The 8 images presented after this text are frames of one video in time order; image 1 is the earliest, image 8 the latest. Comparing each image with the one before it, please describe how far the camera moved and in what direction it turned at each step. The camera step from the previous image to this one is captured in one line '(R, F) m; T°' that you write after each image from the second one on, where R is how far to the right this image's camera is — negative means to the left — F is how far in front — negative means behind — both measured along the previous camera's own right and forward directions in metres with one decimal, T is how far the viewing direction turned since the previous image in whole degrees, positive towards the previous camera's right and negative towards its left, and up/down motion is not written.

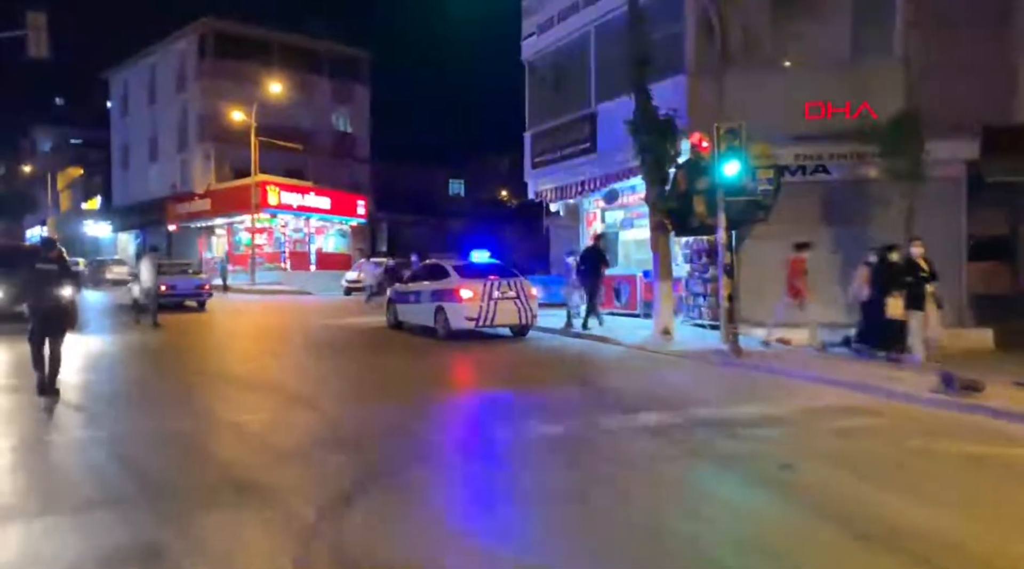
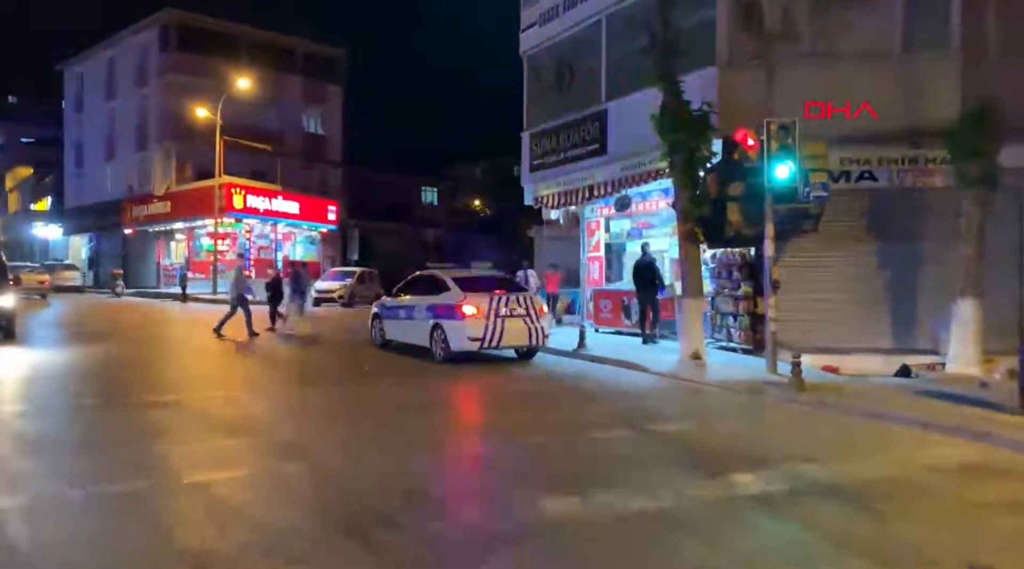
(-0.9, +2.2) m; +3°
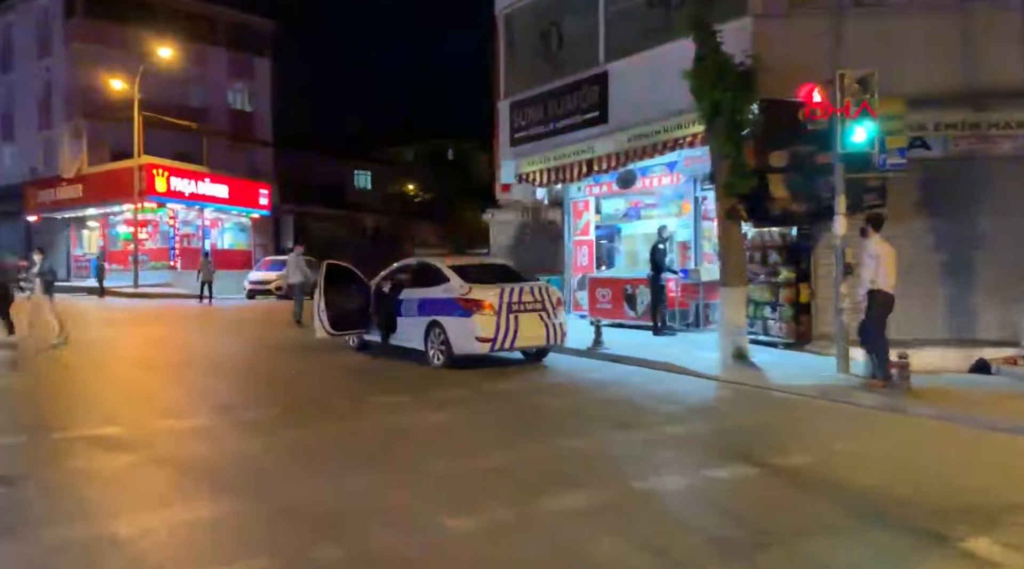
(-1.4, +2.5) m; +5°
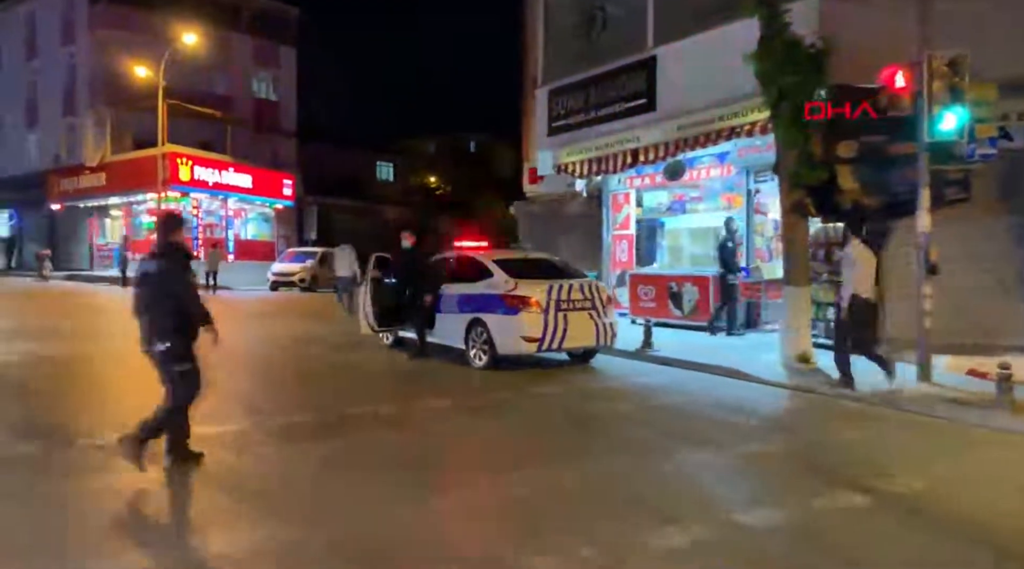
(-0.5, +0.8) m; -1°
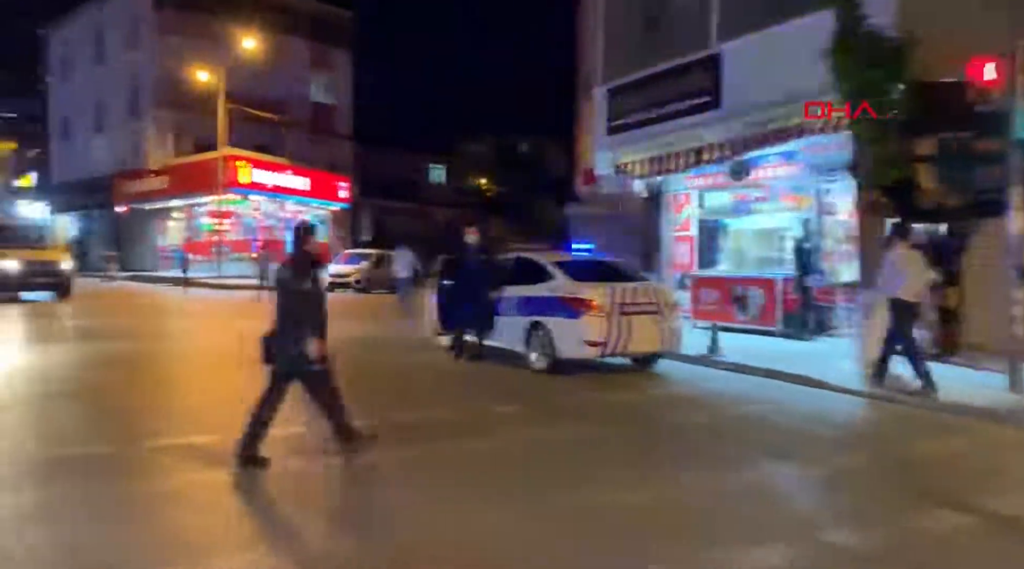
(-0.2, +0.2) m; -4°
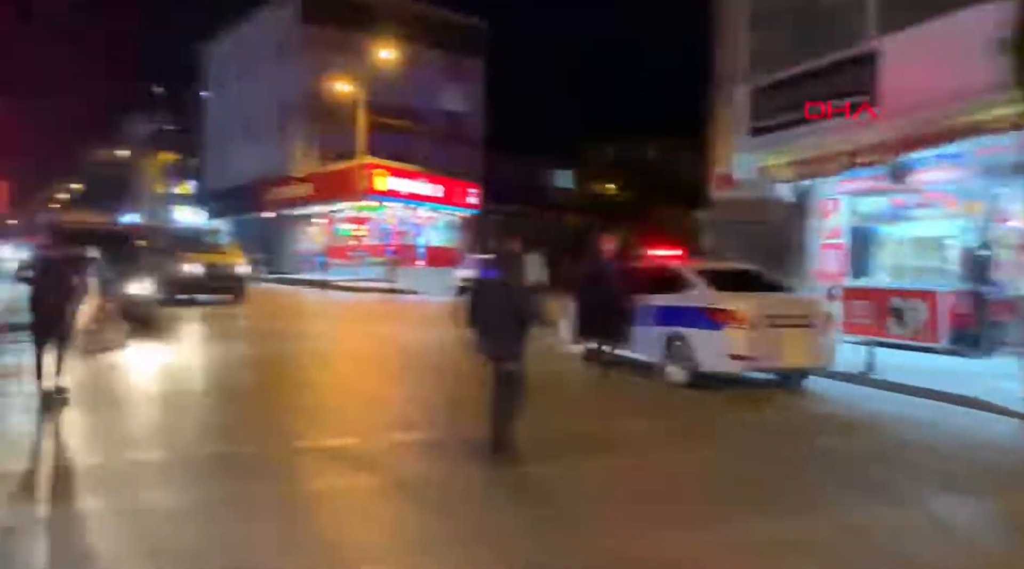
(-0.2, +0.2) m; -9°
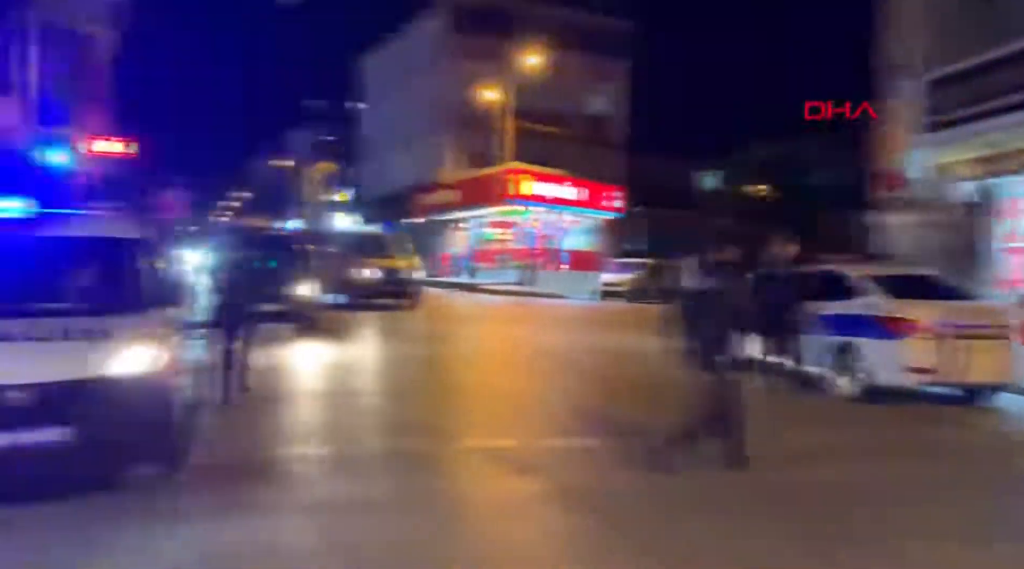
(-0.2, 0.0) m; -10°
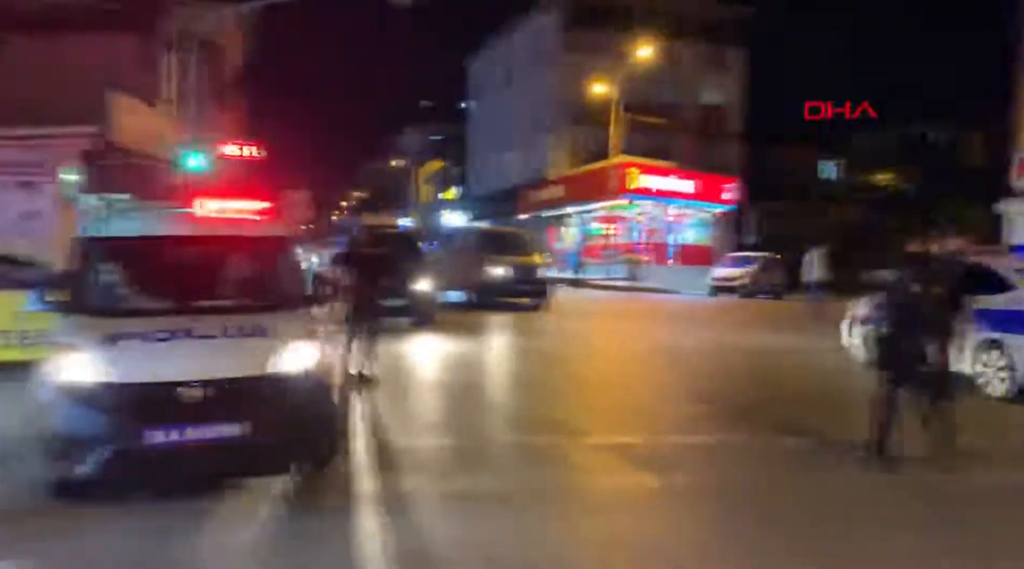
(-0.1, +0.1) m; -7°
